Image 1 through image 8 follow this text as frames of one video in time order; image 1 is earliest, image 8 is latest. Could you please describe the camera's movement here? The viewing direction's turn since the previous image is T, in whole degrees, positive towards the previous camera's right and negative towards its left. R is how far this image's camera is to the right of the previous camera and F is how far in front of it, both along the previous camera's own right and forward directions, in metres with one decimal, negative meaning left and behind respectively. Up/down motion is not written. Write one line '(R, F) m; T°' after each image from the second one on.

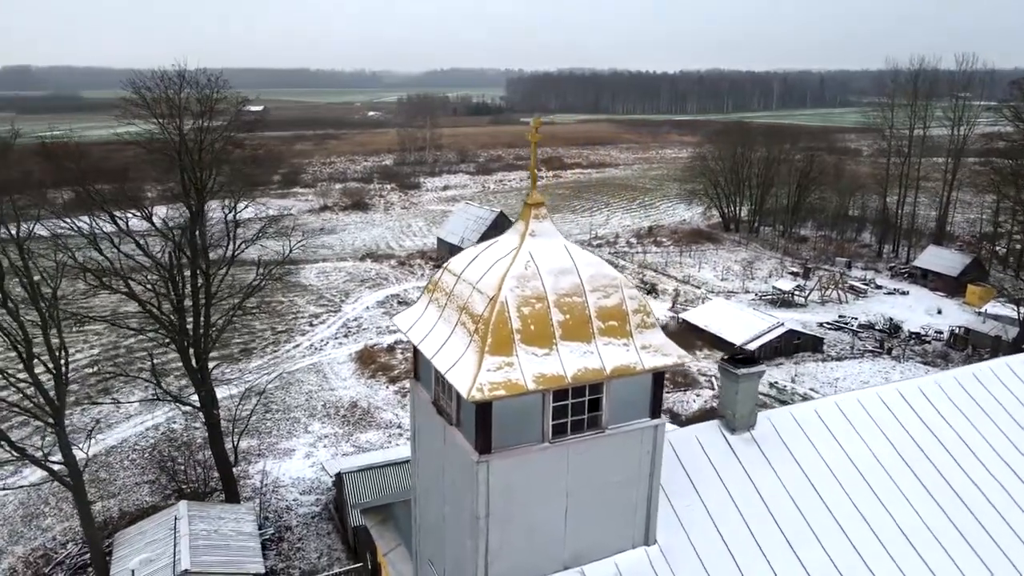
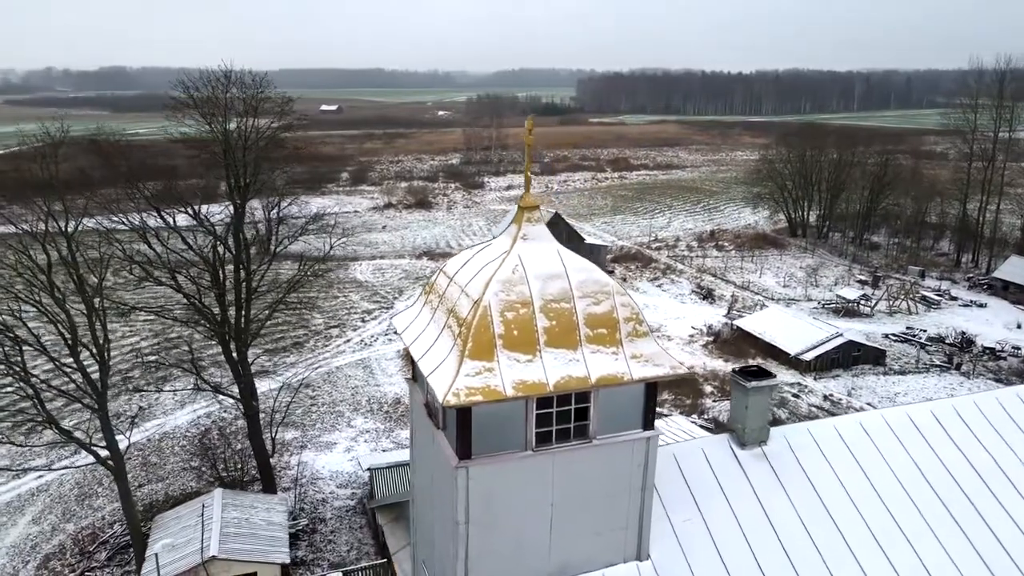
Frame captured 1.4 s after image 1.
(+0.8, +0.1) m; -5°
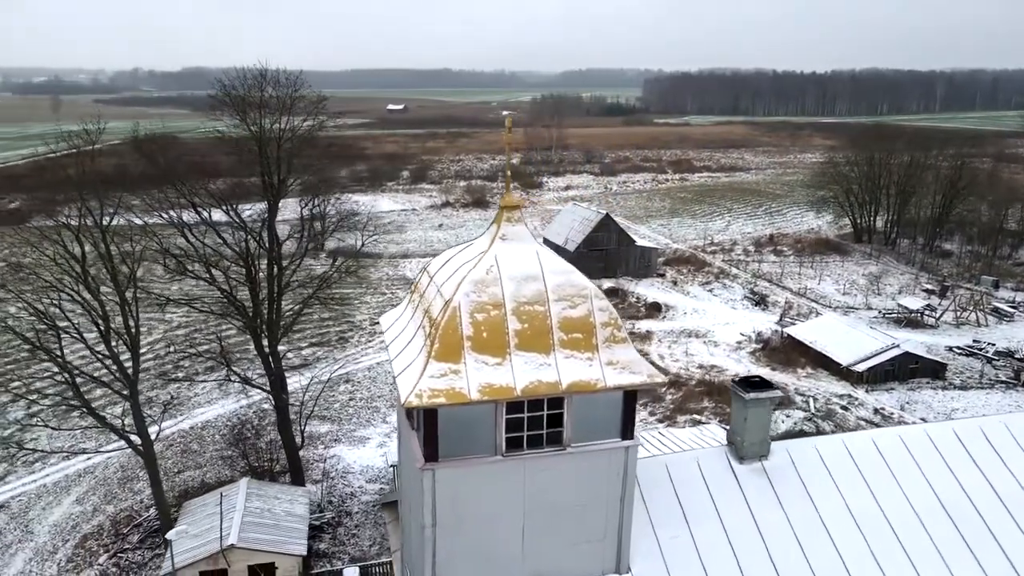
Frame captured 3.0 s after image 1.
(+0.8, +0.2) m; -5°
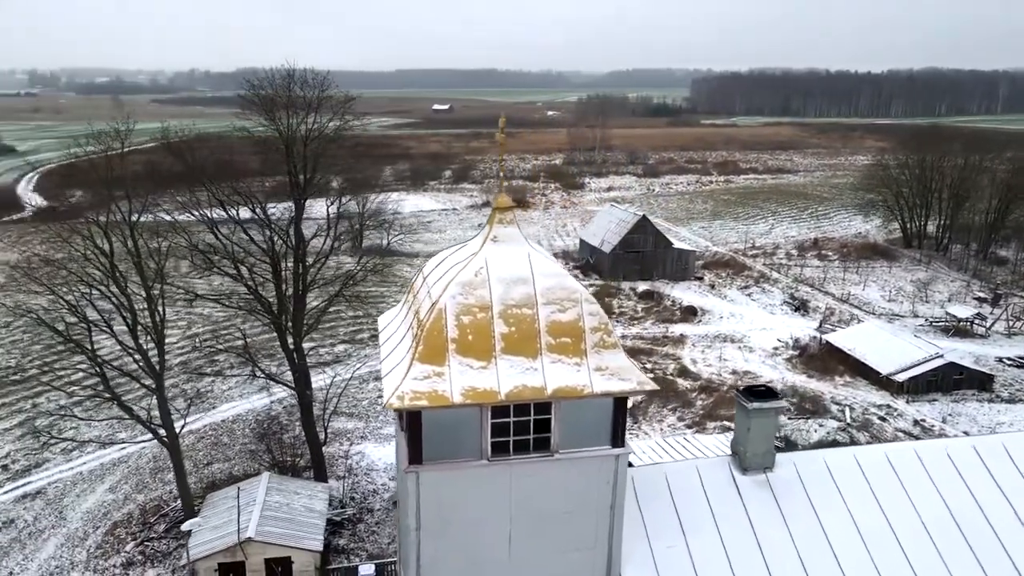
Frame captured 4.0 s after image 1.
(+0.5, +0.1) m; -3°
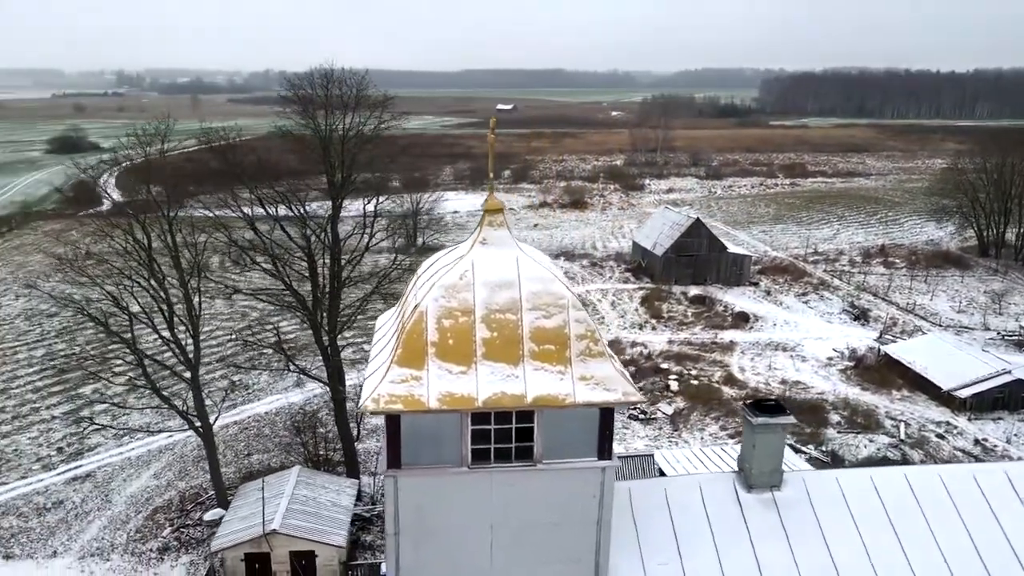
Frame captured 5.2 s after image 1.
(+0.7, +0.2) m; -5°
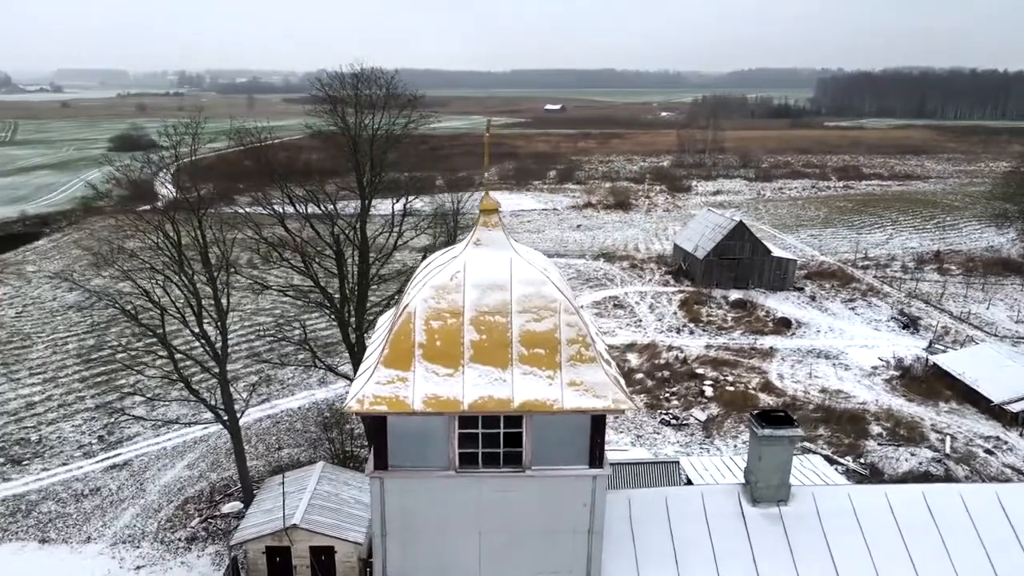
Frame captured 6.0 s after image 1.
(+0.5, +0.2) m; -4°
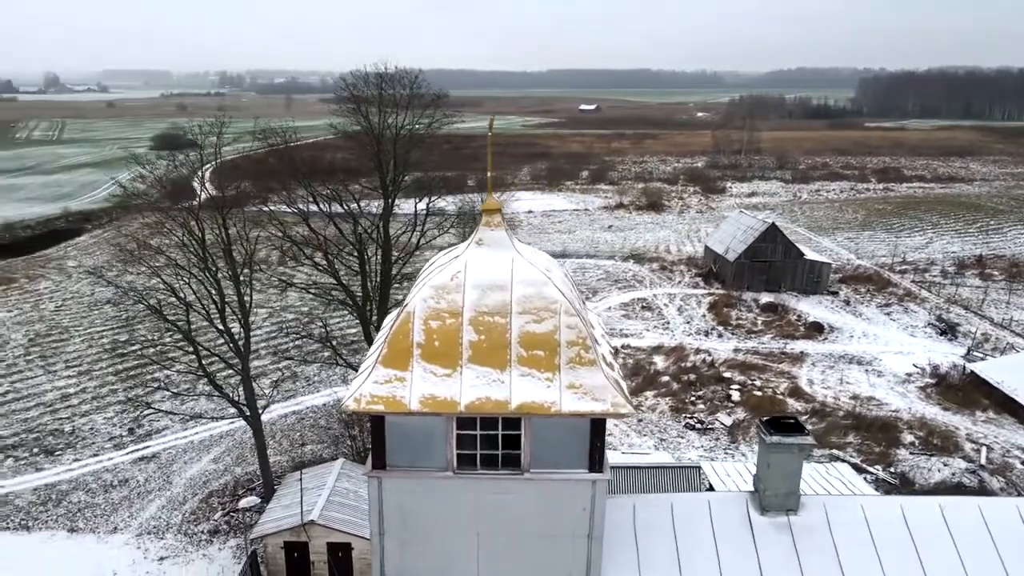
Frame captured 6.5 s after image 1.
(+0.3, +0.1) m; -3°
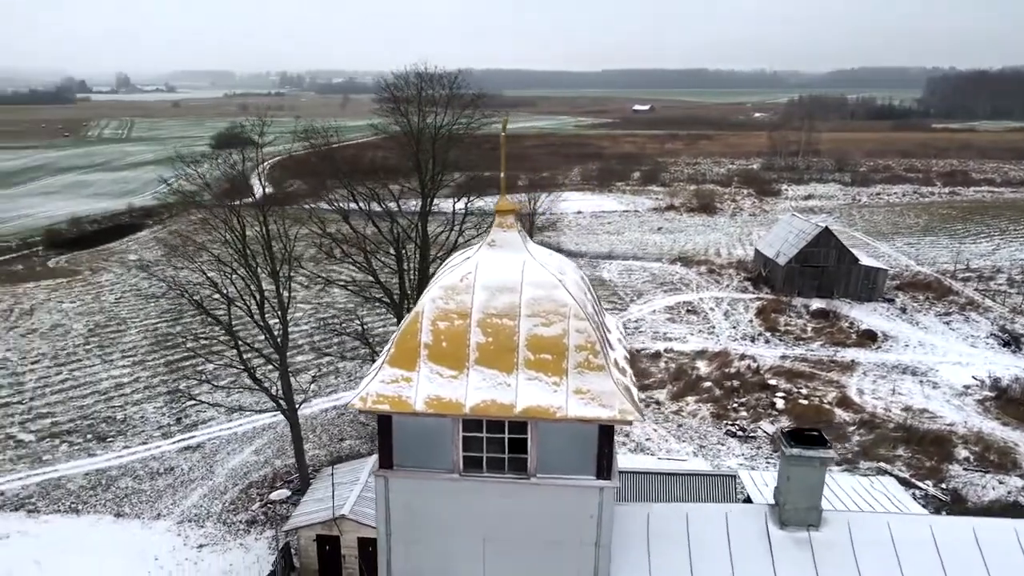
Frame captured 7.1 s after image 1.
(+0.4, +0.1) m; -4°
